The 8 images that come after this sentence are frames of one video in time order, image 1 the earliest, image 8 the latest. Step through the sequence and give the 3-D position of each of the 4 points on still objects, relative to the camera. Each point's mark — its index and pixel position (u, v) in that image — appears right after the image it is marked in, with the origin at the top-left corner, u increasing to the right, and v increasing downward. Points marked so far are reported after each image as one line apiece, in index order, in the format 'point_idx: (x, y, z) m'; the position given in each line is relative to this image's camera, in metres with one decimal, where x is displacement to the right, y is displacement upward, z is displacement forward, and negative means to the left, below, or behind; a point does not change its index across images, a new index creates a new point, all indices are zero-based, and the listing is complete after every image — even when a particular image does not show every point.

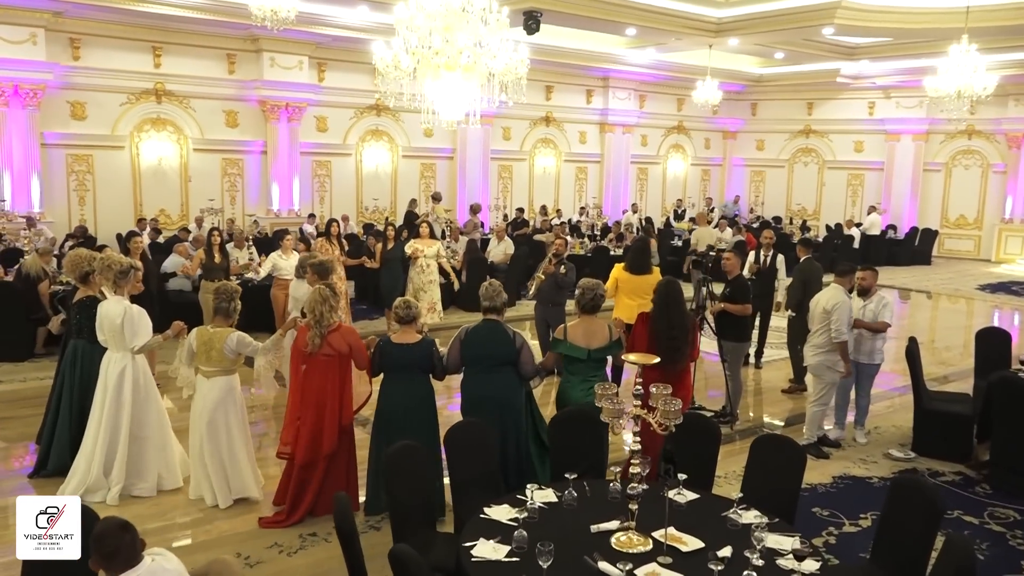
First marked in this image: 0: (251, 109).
0: (-4.3, +3.0, +14.2) m
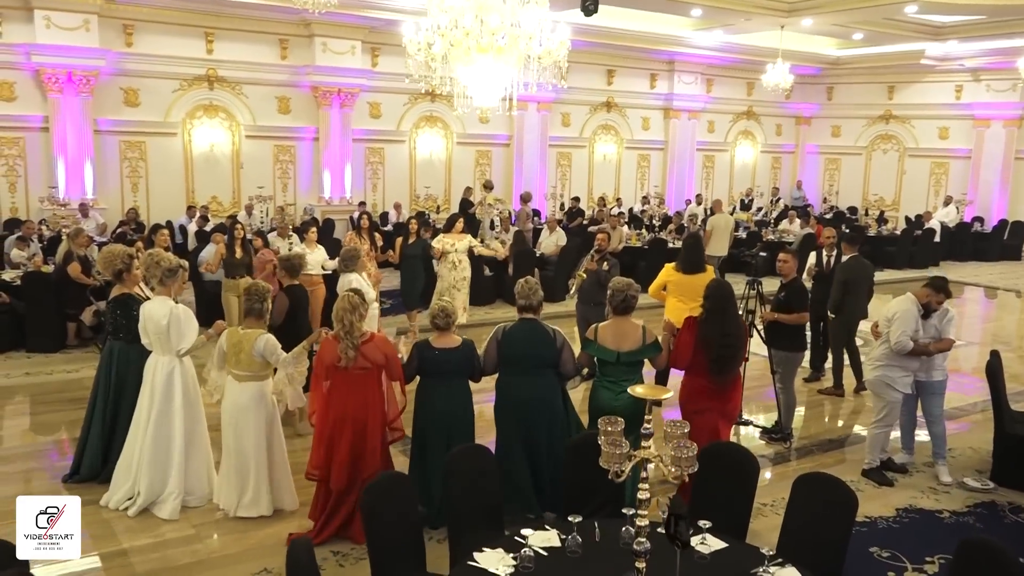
0: (-3.4, +3.2, +14.0) m
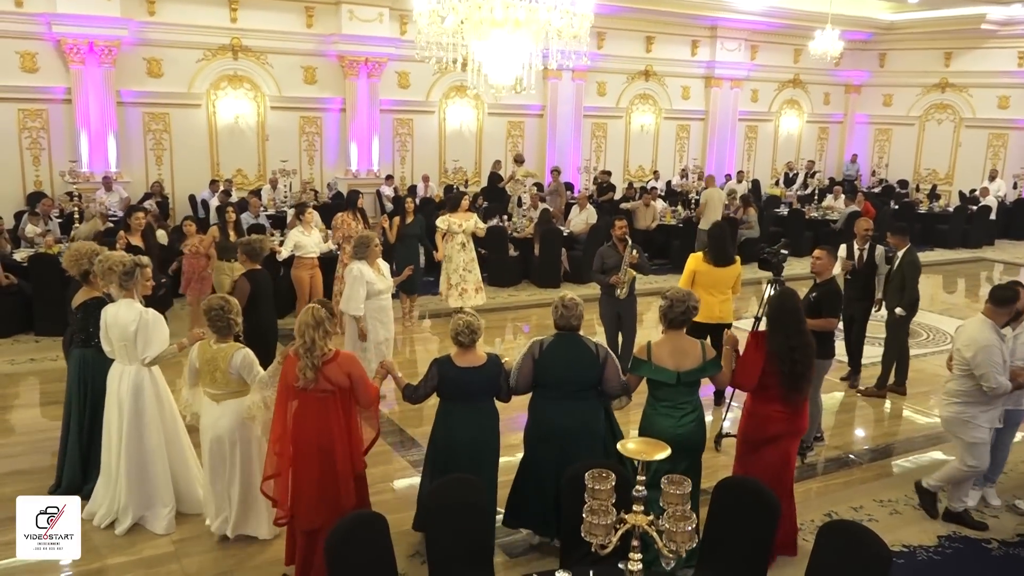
0: (-2.9, +3.6, +13.7) m
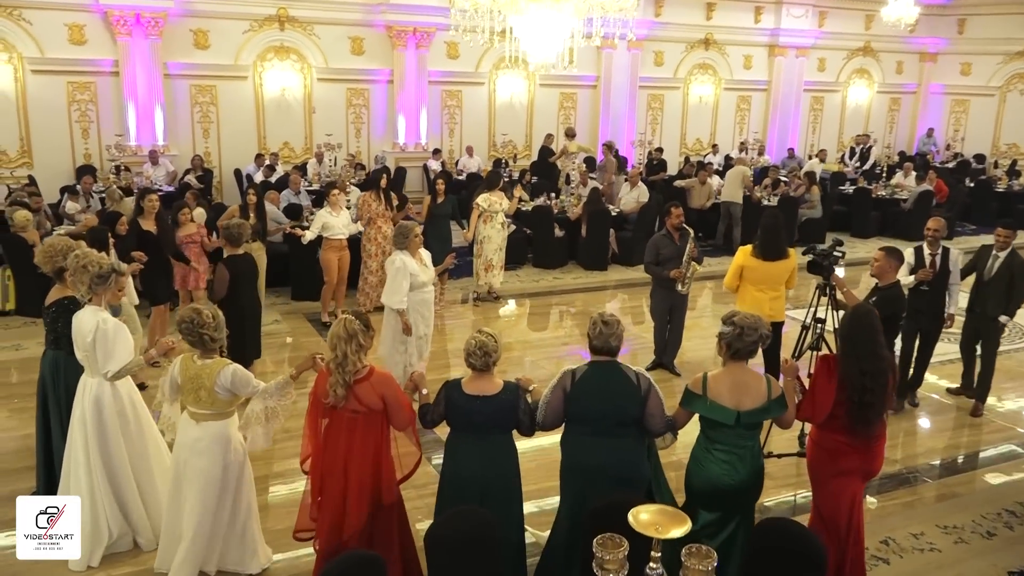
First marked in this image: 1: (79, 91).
0: (-2.1, +4.0, +13.3) m
1: (-6.0, +2.7, +11.8) m
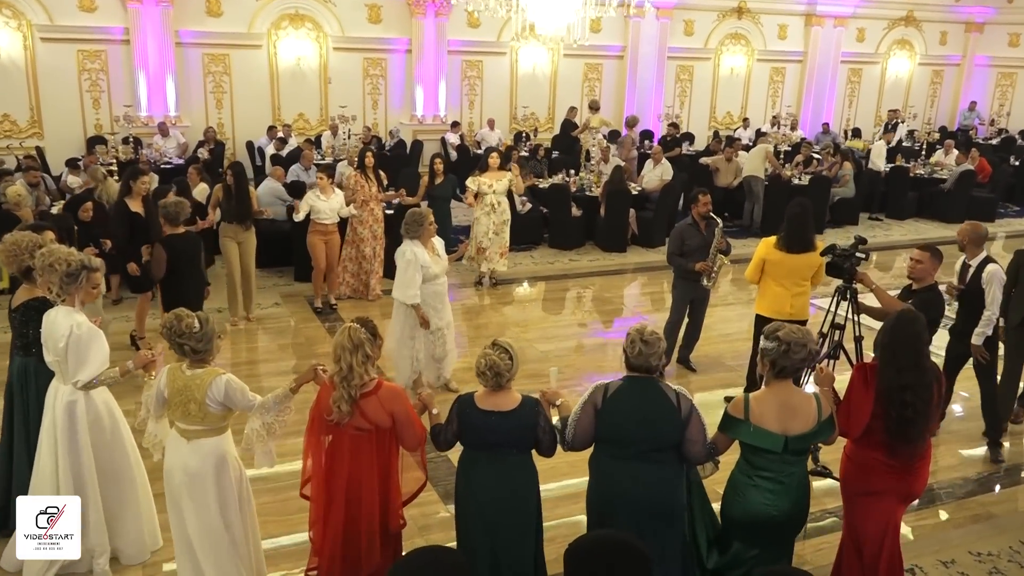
0: (-1.7, +4.3, +12.9) m
1: (-5.7, +3.1, +11.5) m
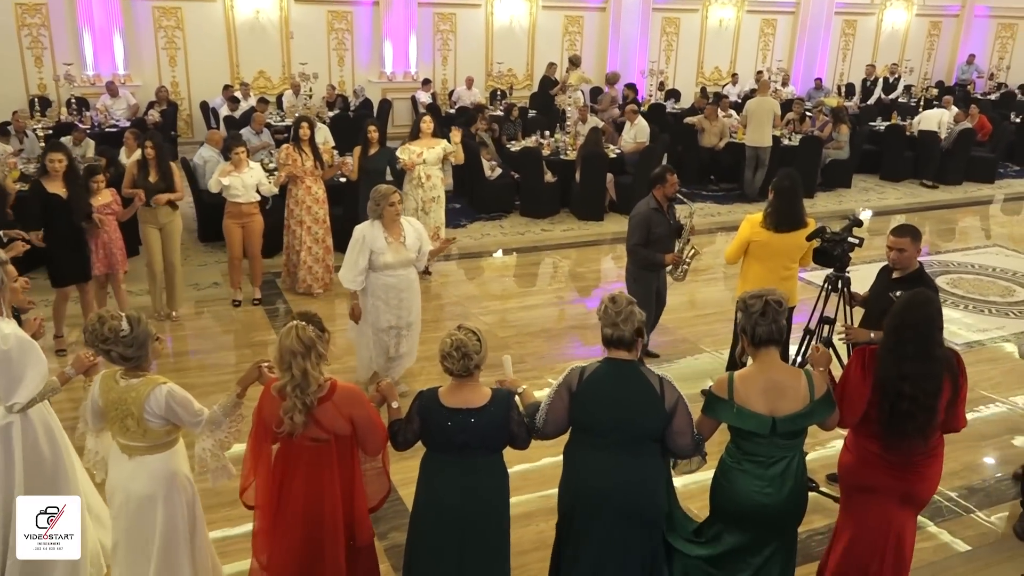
0: (-2.1, +4.8, +12.0) m
1: (-6.1, +3.4, +10.7) m
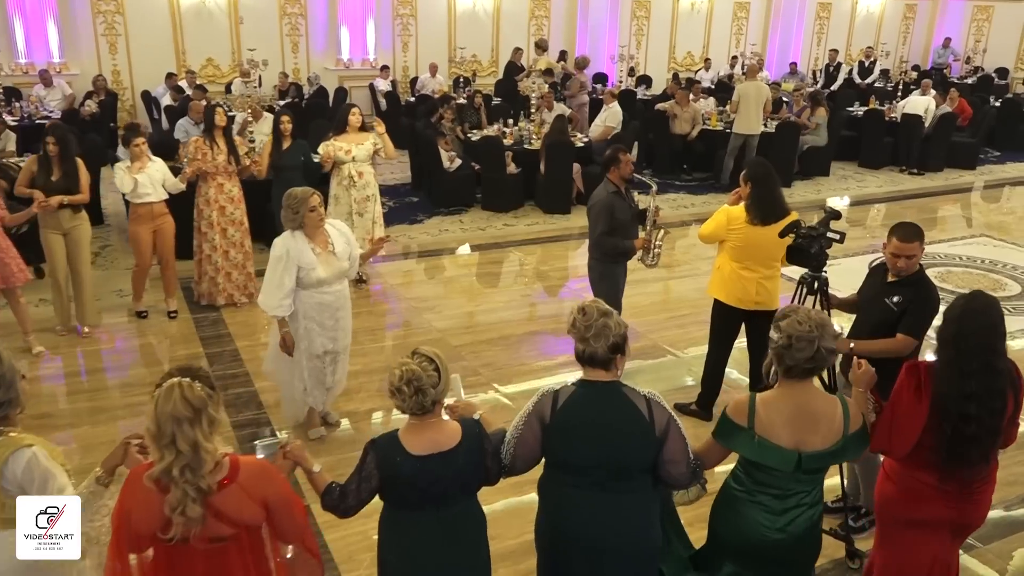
0: (-2.6, +4.8, +11.4) m
1: (-6.5, +3.4, +10.0) m
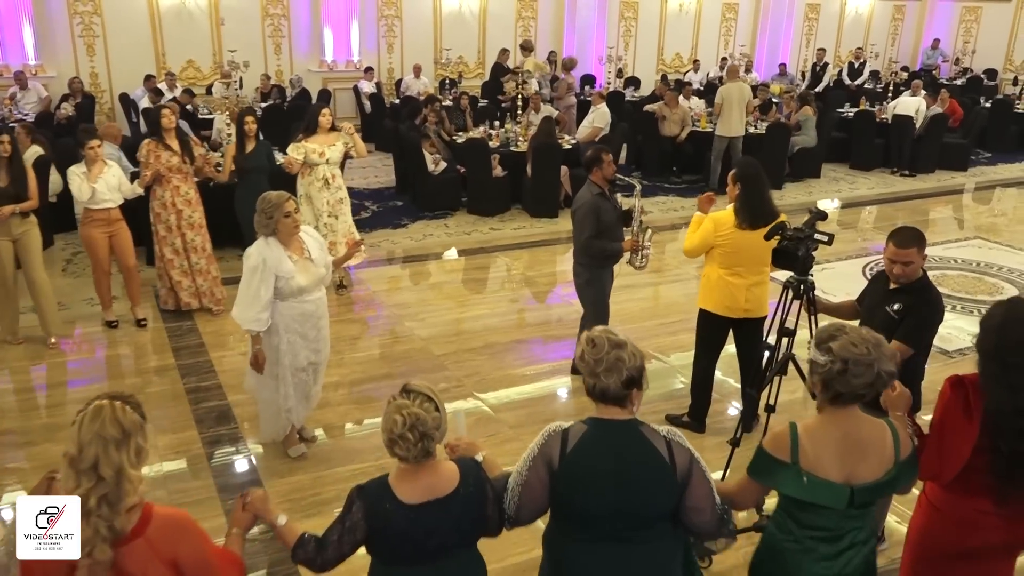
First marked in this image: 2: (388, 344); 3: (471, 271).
0: (-2.8, +4.7, +11.2) m
1: (-6.7, +3.3, +9.7) m
2: (-0.8, -0.4, +5.5) m
3: (-0.4, +0.1, +6.9) m
